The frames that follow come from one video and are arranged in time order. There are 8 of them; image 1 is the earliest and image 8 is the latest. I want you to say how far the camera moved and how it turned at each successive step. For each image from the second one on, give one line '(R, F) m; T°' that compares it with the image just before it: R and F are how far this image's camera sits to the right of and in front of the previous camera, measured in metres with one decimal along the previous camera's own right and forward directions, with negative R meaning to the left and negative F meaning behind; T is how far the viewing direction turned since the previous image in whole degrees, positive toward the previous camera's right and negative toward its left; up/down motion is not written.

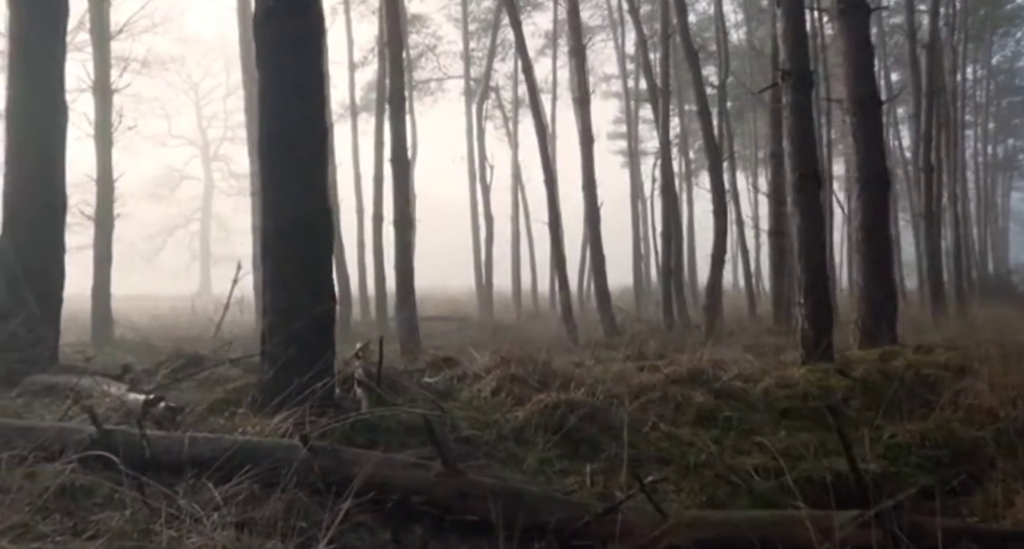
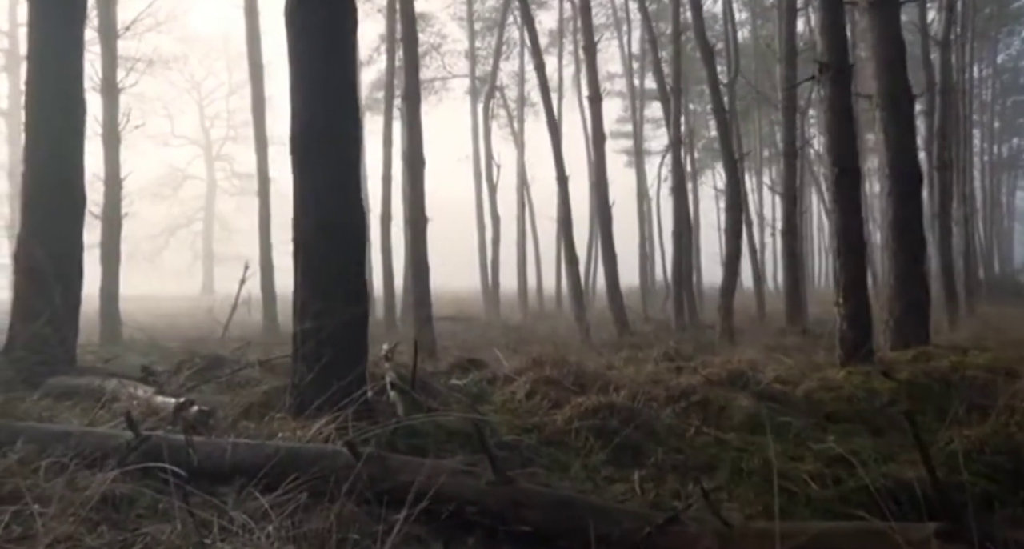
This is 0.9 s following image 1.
(-0.3, +0.2) m; 0°
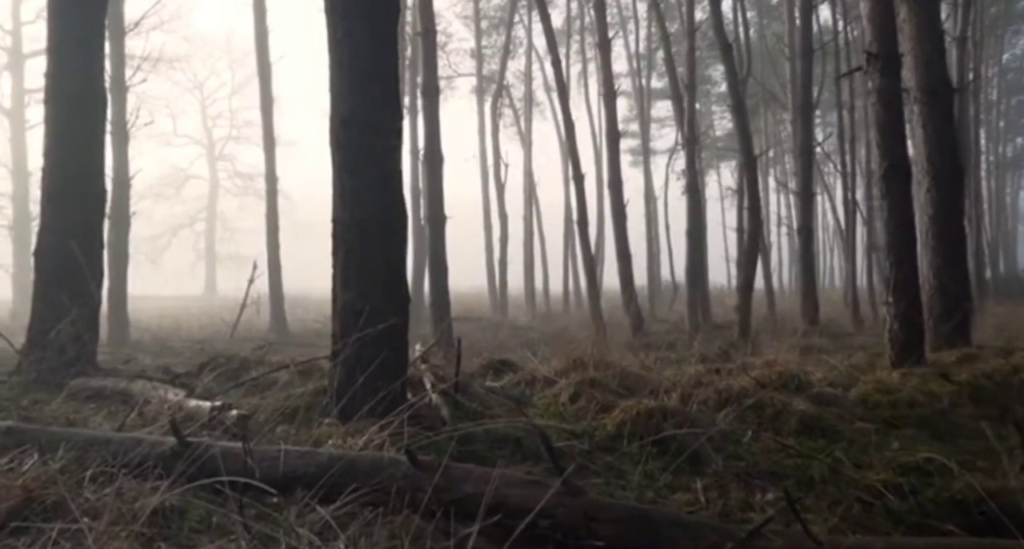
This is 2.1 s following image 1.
(-0.3, +0.3) m; 0°
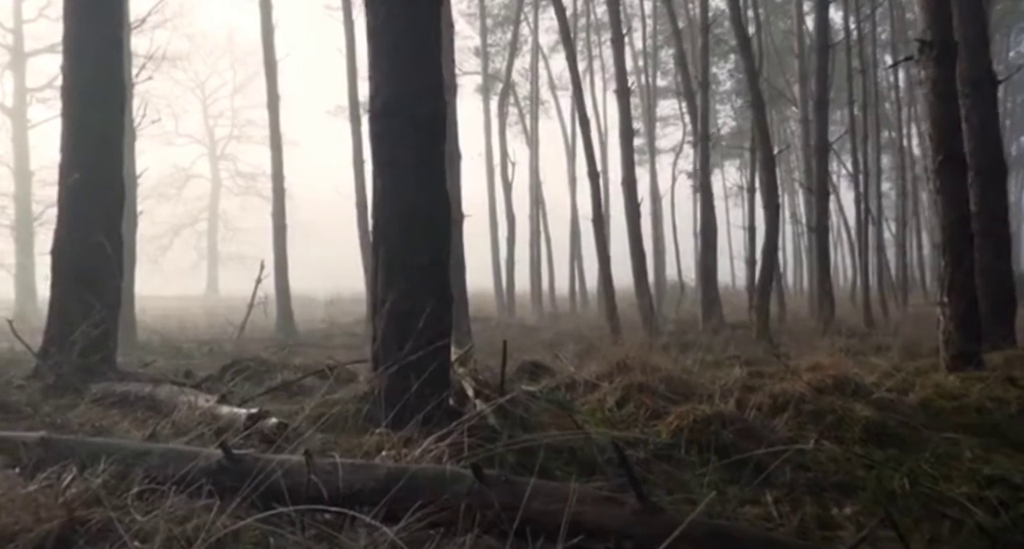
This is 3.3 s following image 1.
(-0.3, +0.3) m; 0°
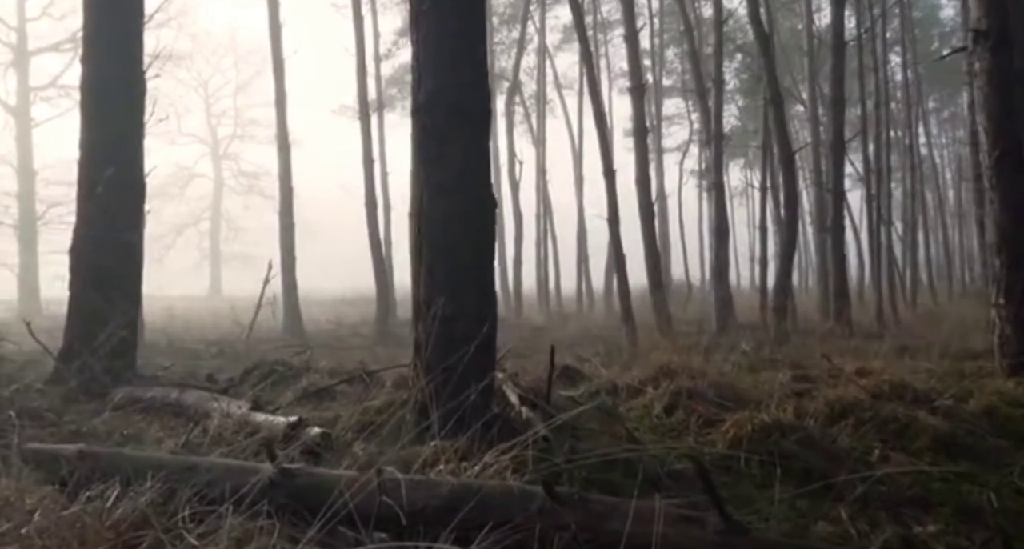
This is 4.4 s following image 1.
(-0.3, +0.3) m; 0°
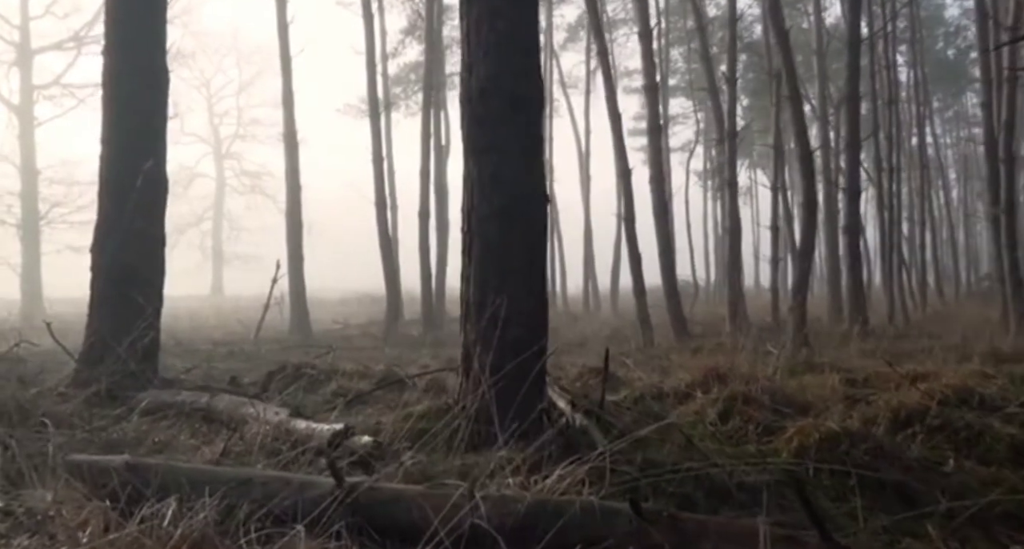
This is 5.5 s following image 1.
(-0.3, +0.3) m; 0°
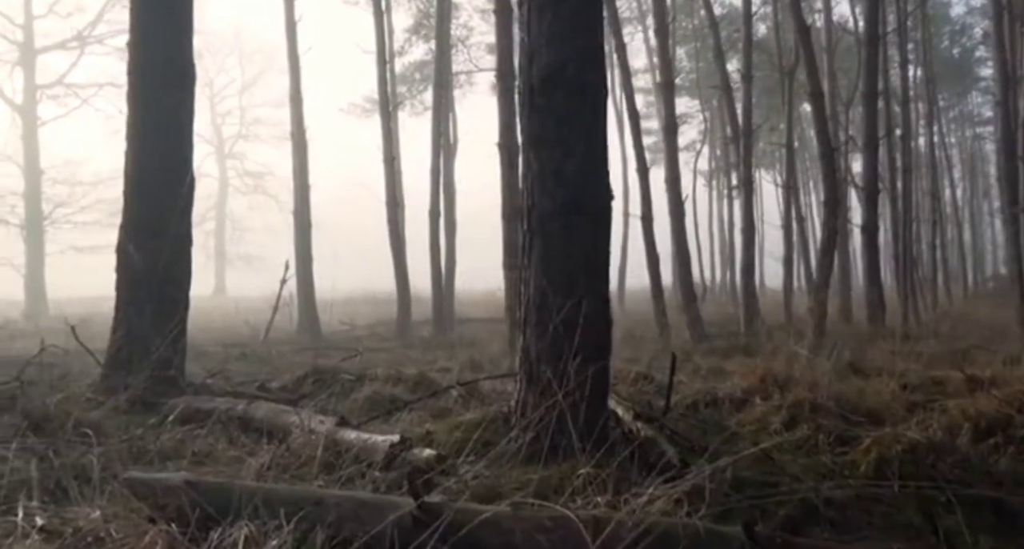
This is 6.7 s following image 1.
(-0.3, +0.3) m; 0°
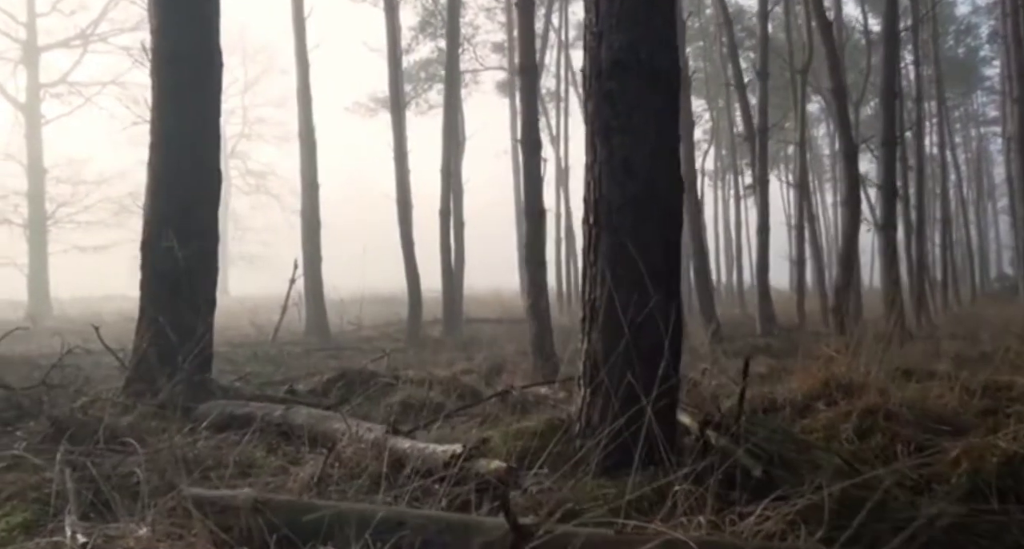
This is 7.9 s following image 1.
(-0.3, +0.3) m; 0°
